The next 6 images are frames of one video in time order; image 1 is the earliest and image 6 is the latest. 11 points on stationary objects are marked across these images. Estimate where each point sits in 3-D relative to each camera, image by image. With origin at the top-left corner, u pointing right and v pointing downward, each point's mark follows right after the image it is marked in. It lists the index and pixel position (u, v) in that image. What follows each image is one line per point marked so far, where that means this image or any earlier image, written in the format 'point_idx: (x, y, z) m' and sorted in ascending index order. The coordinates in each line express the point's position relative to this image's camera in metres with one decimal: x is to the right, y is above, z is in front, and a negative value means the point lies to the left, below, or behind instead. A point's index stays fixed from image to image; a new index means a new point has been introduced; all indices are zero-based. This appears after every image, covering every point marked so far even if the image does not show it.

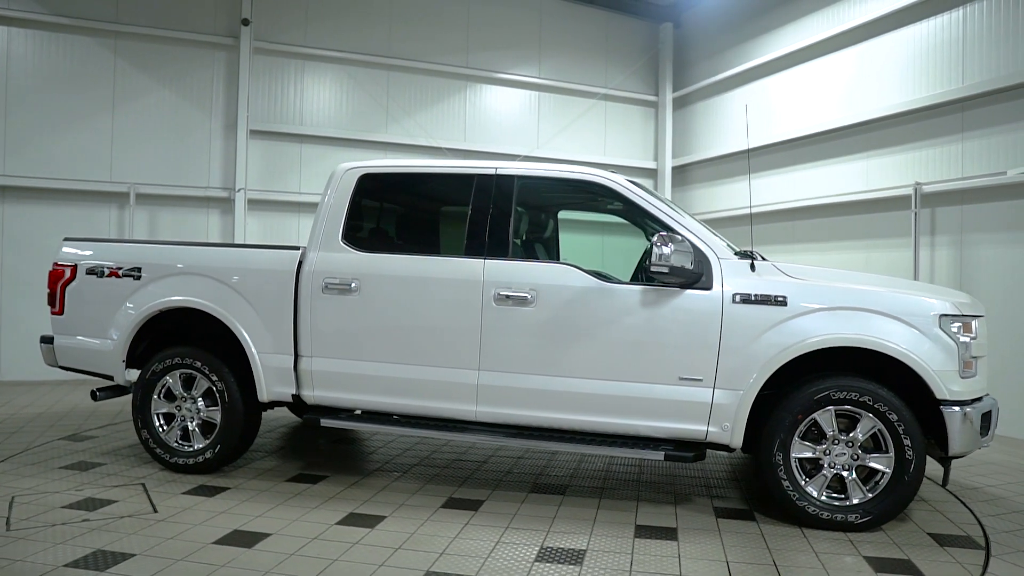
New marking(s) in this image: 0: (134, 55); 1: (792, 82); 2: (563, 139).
0: (-4.8, +3.0, +8.6) m
1: (+3.8, +2.8, +9.2) m
2: (+0.8, +2.5, +11.2) m
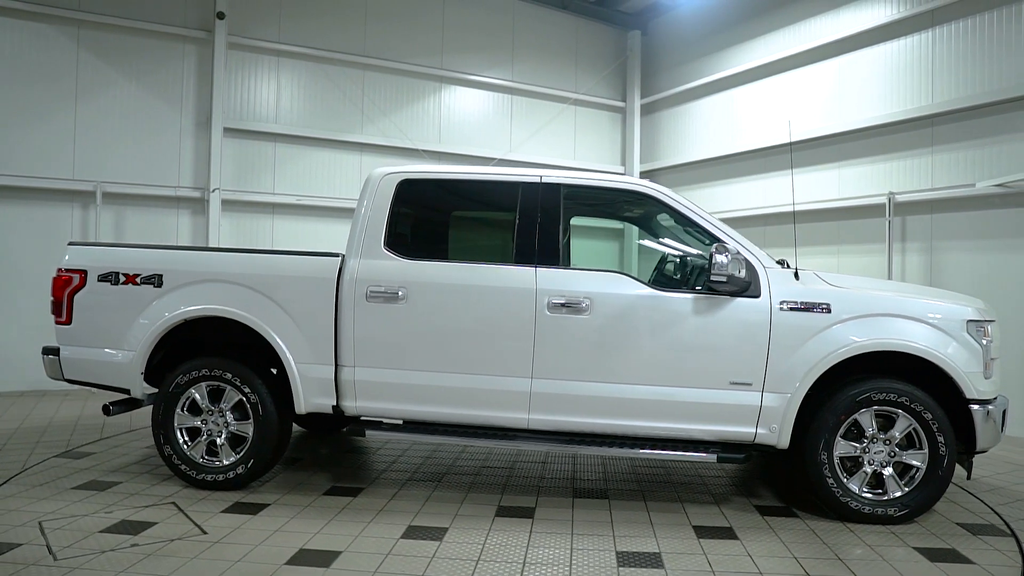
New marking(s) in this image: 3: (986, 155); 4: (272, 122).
0: (-4.9, +2.9, +8.1) m
1: (+3.5, +2.8, +9.6) m
2: (+0.4, +2.4, +11.3) m
3: (+4.8, +1.3, +6.8) m
4: (-3.3, +2.2, +9.1) m
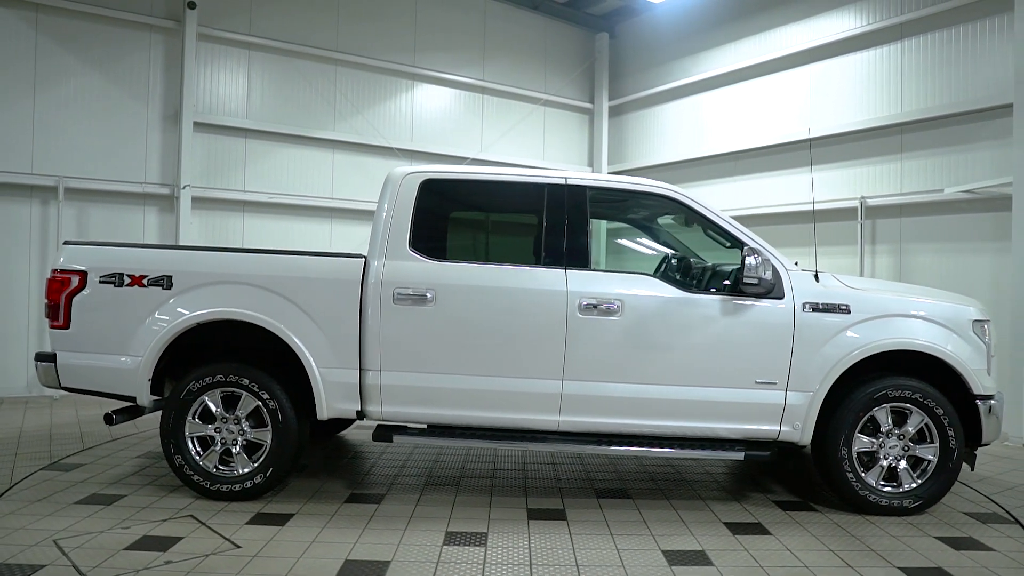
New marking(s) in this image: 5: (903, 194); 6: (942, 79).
0: (-5.1, +2.9, +7.6) m
1: (+3.2, +2.8, +9.9) m
2: (-0.1, +2.4, +11.2) m
3: (+4.7, +1.3, +7.2) m
4: (-3.5, +2.2, +8.8) m
5: (+4.4, +1.1, +7.6) m
6: (+4.6, +2.2, +7.2) m
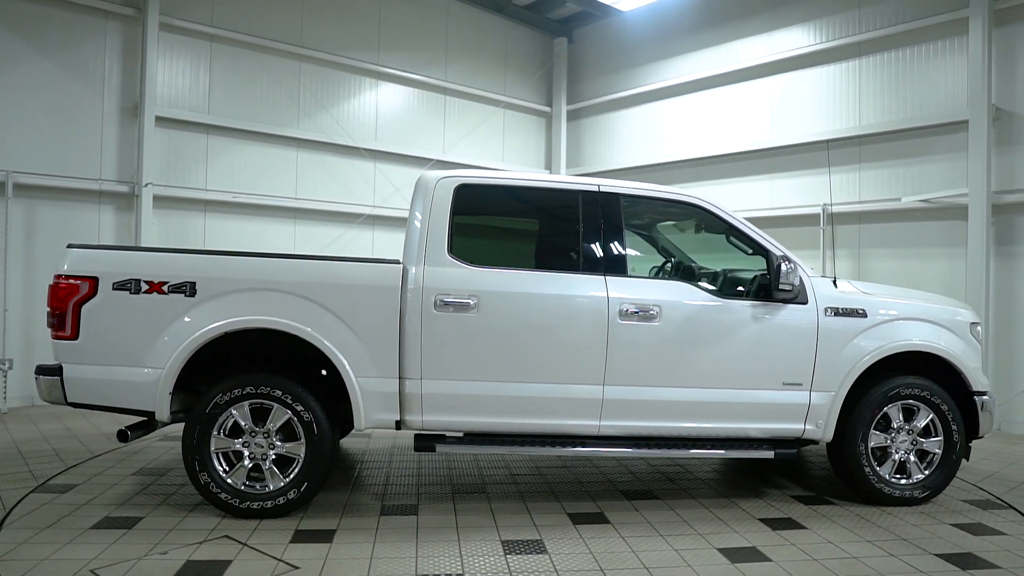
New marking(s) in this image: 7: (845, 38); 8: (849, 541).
0: (-5.3, +2.8, +7.0) m
1: (+2.7, +2.7, +10.3) m
2: (-0.7, +2.4, +11.2) m
3: (+4.5, +1.3, +7.7) m
4: (-3.8, +2.2, +8.4) m
5: (+4.2, +1.0, +8.1) m
6: (+4.4, +2.2, +7.8) m
7: (+4.1, +3.1, +8.3) m
8: (+1.8, -1.4, +3.7) m
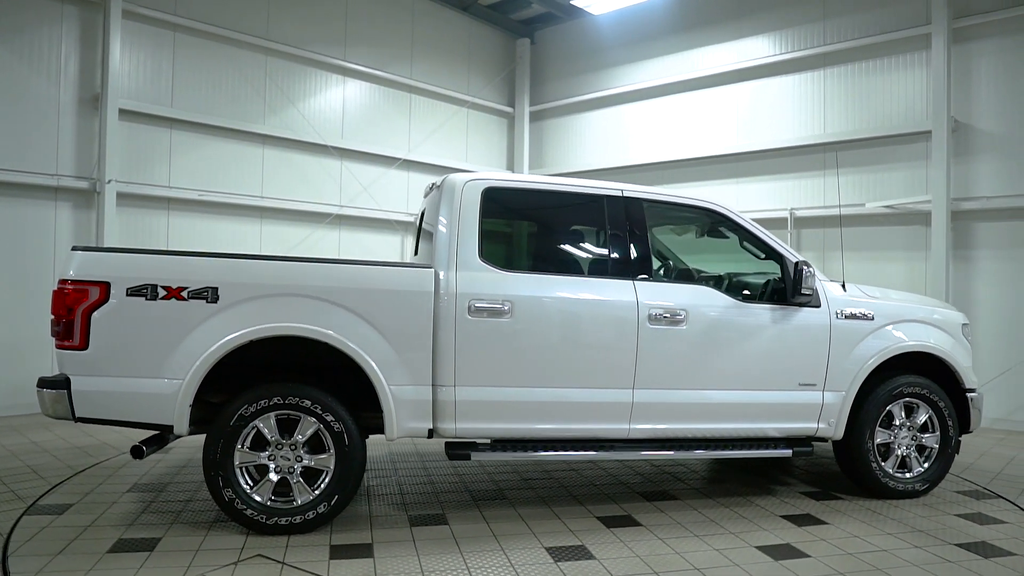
0: (-5.4, +2.8, +6.4) m
1: (+2.3, +2.7, +10.5) m
2: (-1.2, +2.4, +11.1) m
3: (+4.3, +1.3, +8.1) m
4: (-4.1, +2.2, +7.9) m
5: (+3.9, +1.0, +8.5) m
6: (+4.2, +2.2, +8.2) m
7: (+3.8, +3.0, +8.6) m
8: (+2.0, -1.4, +3.8) m
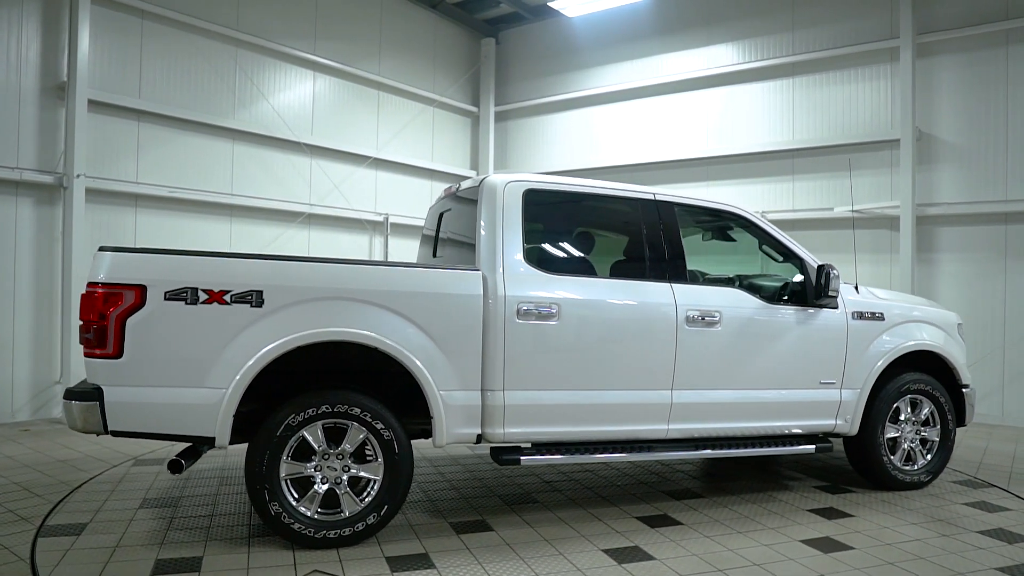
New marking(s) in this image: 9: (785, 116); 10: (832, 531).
0: (-5.3, +2.8, +5.9) m
1: (+1.8, +2.7, +10.6) m
2: (-1.7, +2.3, +10.9) m
3: (+4.1, +1.3, +8.5) m
4: (-4.2, +2.1, +7.5) m
5: (+3.7, +1.0, +8.8) m
6: (+4.0, +2.2, +8.6) m
7: (+3.6, +3.0, +9.0) m
8: (+2.3, -1.4, +4.0) m
9: (+3.6, +2.3, +9.0) m
10: (+1.8, -1.4, +3.9) m
